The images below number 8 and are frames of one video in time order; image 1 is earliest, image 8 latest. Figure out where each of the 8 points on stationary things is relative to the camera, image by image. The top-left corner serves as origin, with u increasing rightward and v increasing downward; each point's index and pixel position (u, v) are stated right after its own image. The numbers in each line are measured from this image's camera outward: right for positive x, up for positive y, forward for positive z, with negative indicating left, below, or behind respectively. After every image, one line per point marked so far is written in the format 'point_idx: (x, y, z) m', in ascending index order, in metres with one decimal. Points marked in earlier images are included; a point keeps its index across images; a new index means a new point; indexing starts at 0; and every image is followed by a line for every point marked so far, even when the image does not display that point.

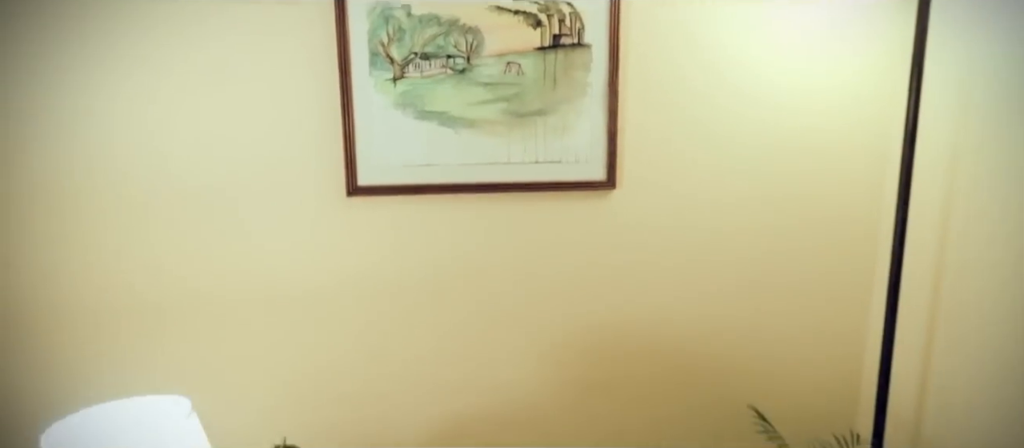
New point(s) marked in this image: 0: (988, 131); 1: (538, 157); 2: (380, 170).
0: (+1.1, +0.2, +1.3) m
1: (+0.1, +0.2, +1.6) m
2: (-0.3, +0.2, +1.6) m
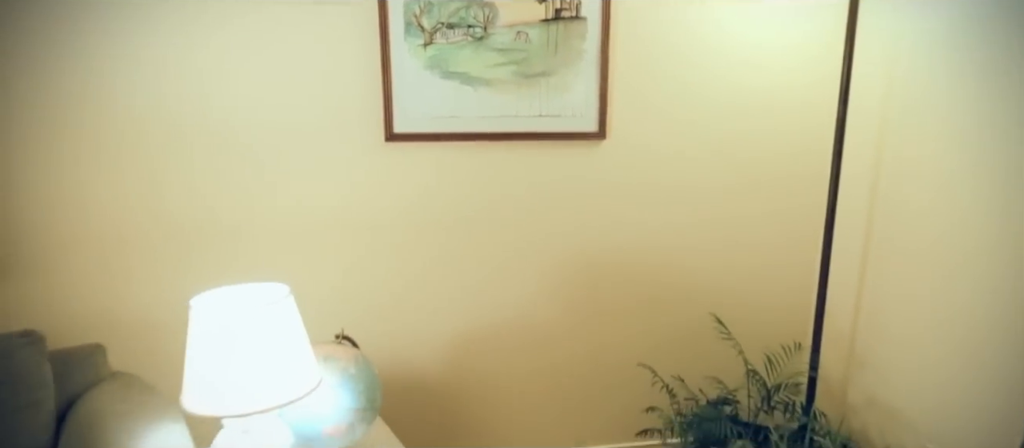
0: (+1.1, +0.4, +1.6) m
1: (+0.1, +0.4, +1.7) m
2: (-0.3, +0.3, +1.7) m
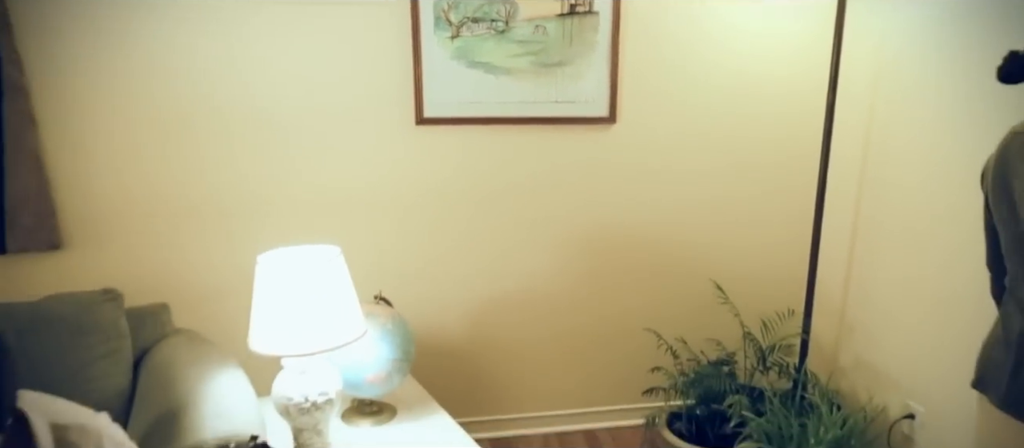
0: (+1.2, +0.4, +1.8) m
1: (+0.2, +0.4, +1.9) m
2: (-0.2, +0.4, +1.9) m
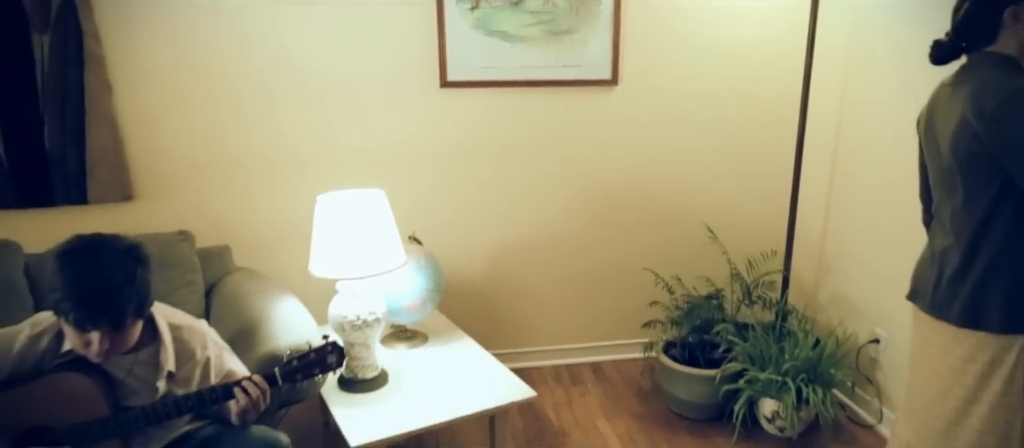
0: (+1.3, +0.6, +2.0) m
1: (+0.2, +0.6, +2.1) m
2: (-0.2, +0.6, +2.1) m
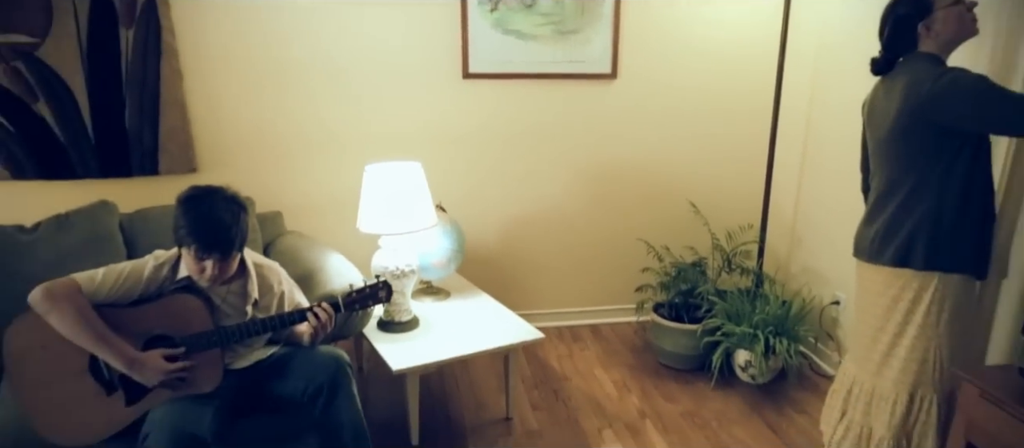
0: (+1.3, +0.7, +2.3) m
1: (+0.3, +0.7, +2.4) m
2: (-0.1, +0.7, +2.4) m
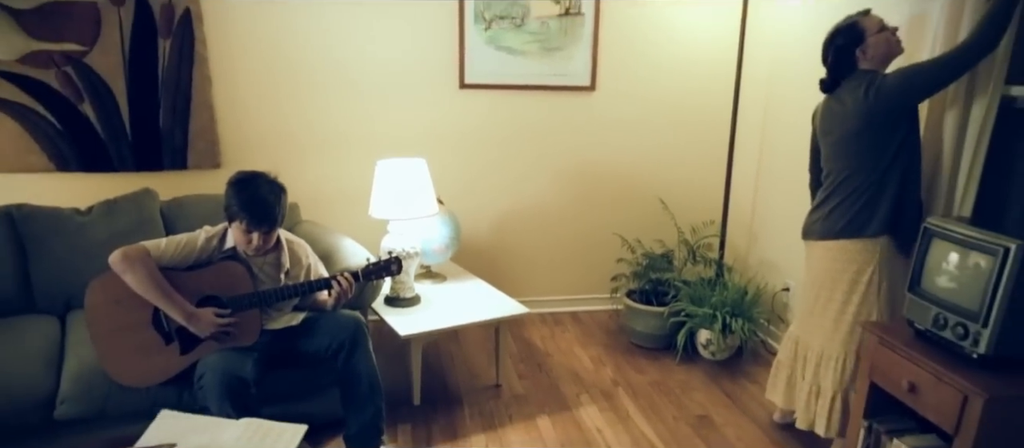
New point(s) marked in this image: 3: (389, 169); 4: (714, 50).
0: (+1.3, +0.7, +2.6) m
1: (+0.2, +0.8, +2.8) m
2: (-0.2, +0.7, +2.7) m
3: (-0.5, +0.2, +2.2) m
4: (+1.1, +0.9, +2.9) m
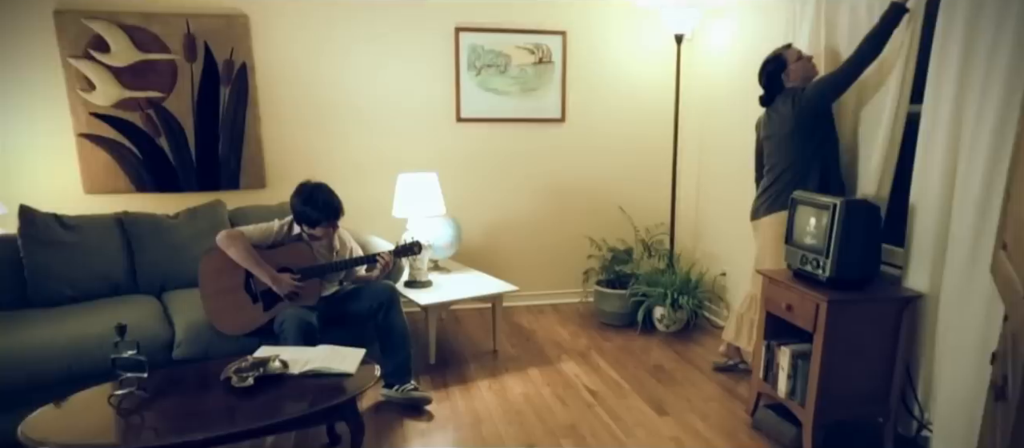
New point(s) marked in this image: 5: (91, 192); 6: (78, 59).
0: (+1.2, +0.8, +3.4) m
1: (+0.1, +0.7, +3.5) m
2: (-0.3, +0.7, +3.4) m
3: (-0.5, +0.2, +2.8) m
4: (+1.0, +0.9, +3.7) m
5: (-2.3, +0.2, +3.0) m
6: (-2.2, +0.8, +2.9) m
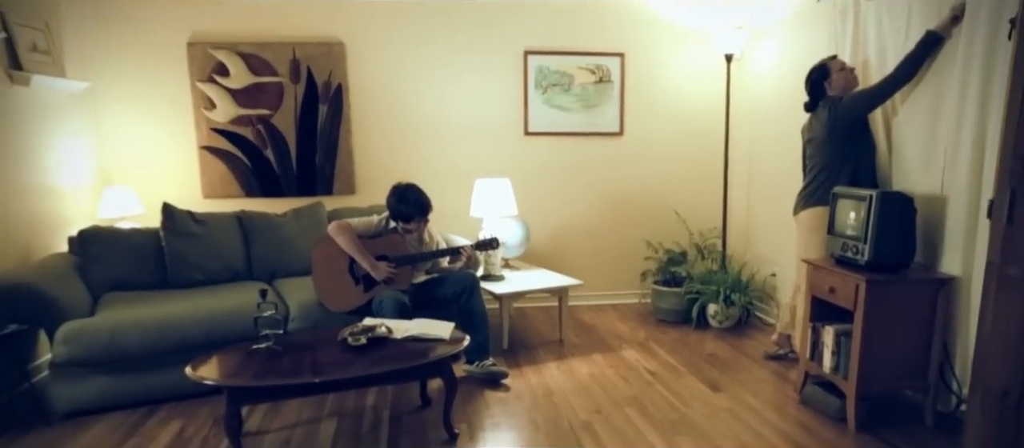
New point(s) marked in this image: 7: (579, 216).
0: (+1.6, +0.7, +3.6) m
1: (+0.5, +0.7, +3.8) m
2: (+0.1, +0.7, +3.8) m
3: (-0.2, +0.2, +3.2) m
4: (+1.4, +0.9, +3.9) m
5: (-1.9, +0.2, +3.5) m
6: (-1.9, +0.9, +3.4) m
7: (+0.5, +0.1, +3.9) m
